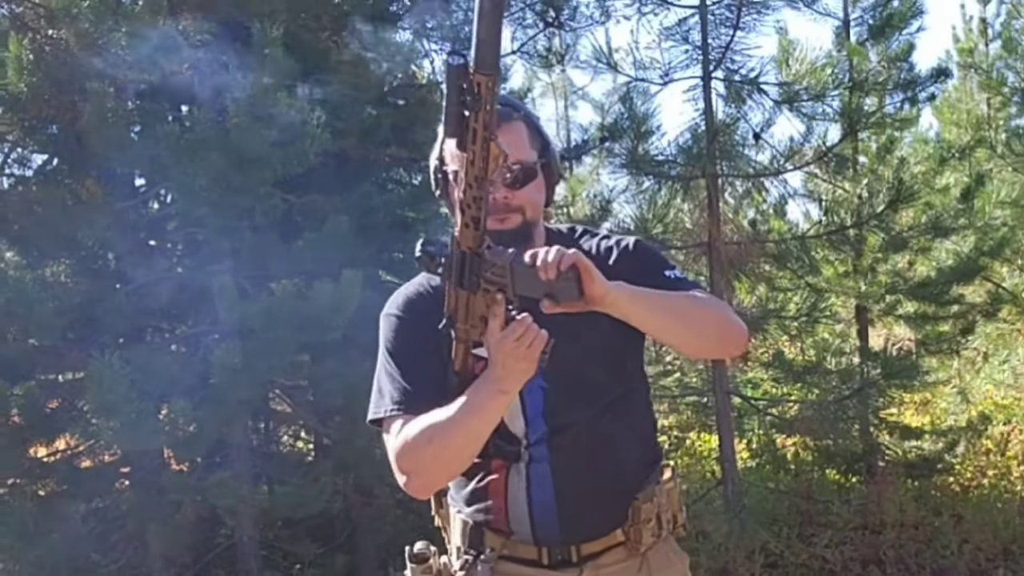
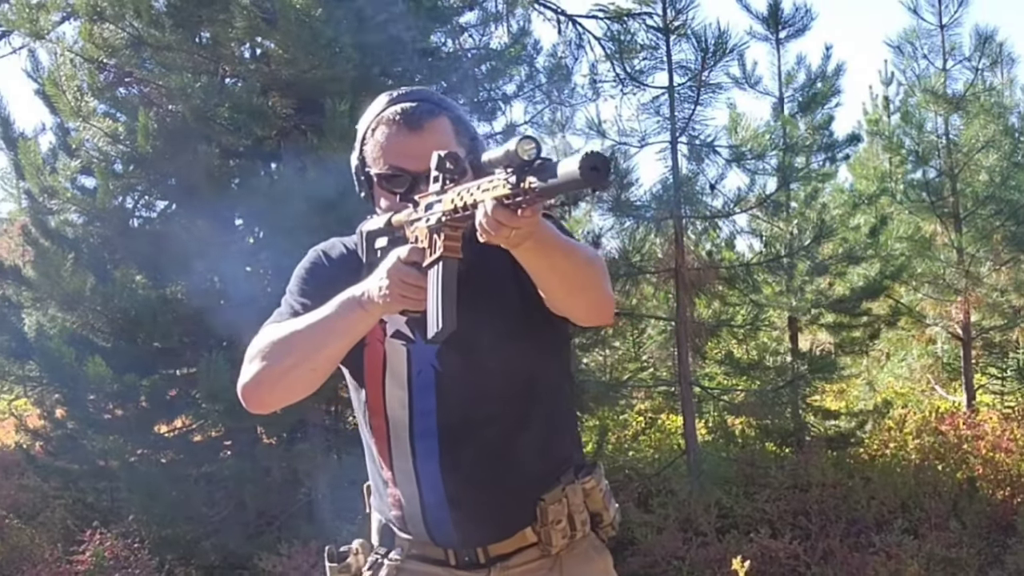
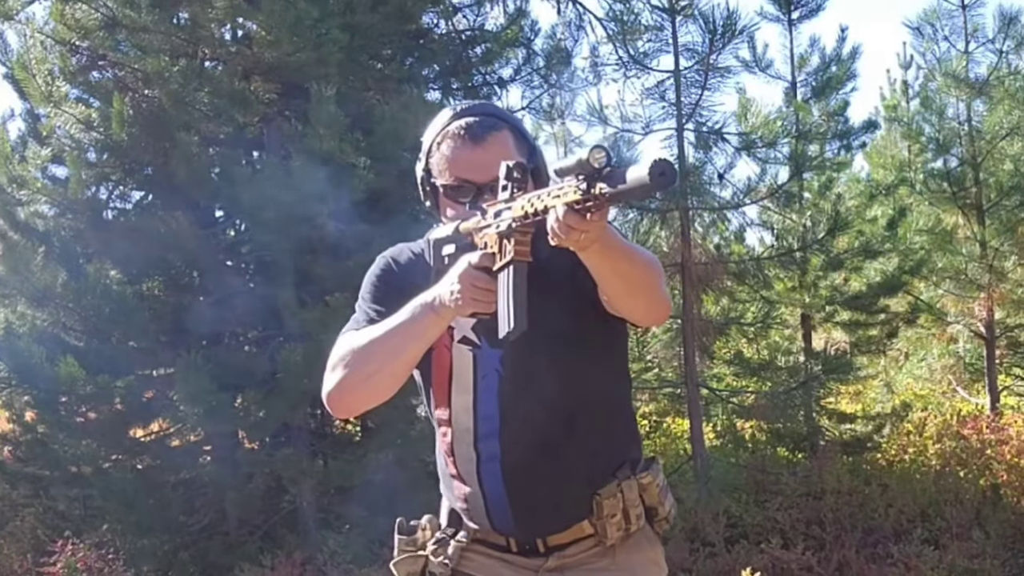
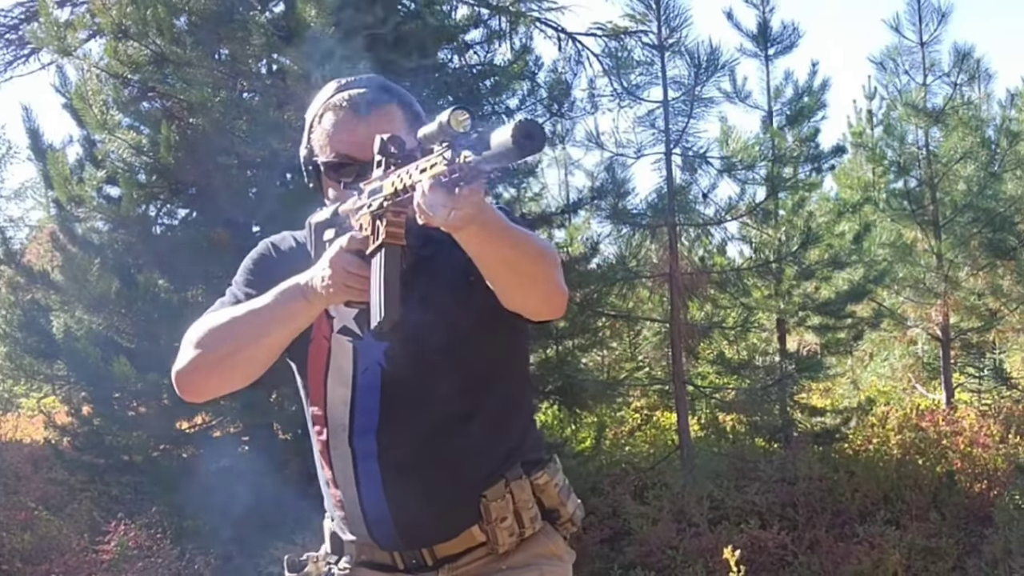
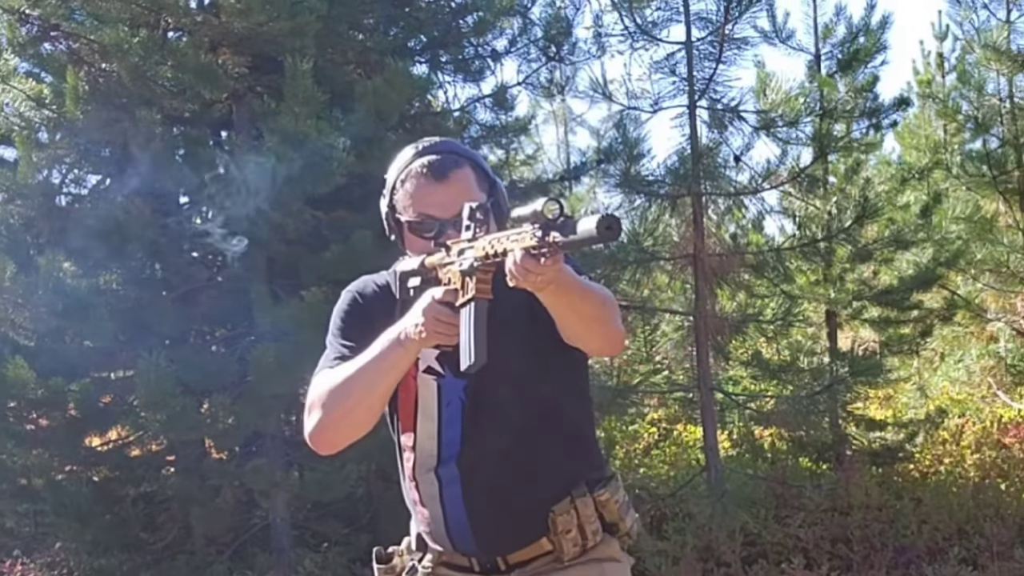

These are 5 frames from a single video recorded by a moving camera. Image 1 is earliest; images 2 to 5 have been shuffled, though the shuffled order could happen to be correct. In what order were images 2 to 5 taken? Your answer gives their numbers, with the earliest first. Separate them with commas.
5, 3, 2, 4
